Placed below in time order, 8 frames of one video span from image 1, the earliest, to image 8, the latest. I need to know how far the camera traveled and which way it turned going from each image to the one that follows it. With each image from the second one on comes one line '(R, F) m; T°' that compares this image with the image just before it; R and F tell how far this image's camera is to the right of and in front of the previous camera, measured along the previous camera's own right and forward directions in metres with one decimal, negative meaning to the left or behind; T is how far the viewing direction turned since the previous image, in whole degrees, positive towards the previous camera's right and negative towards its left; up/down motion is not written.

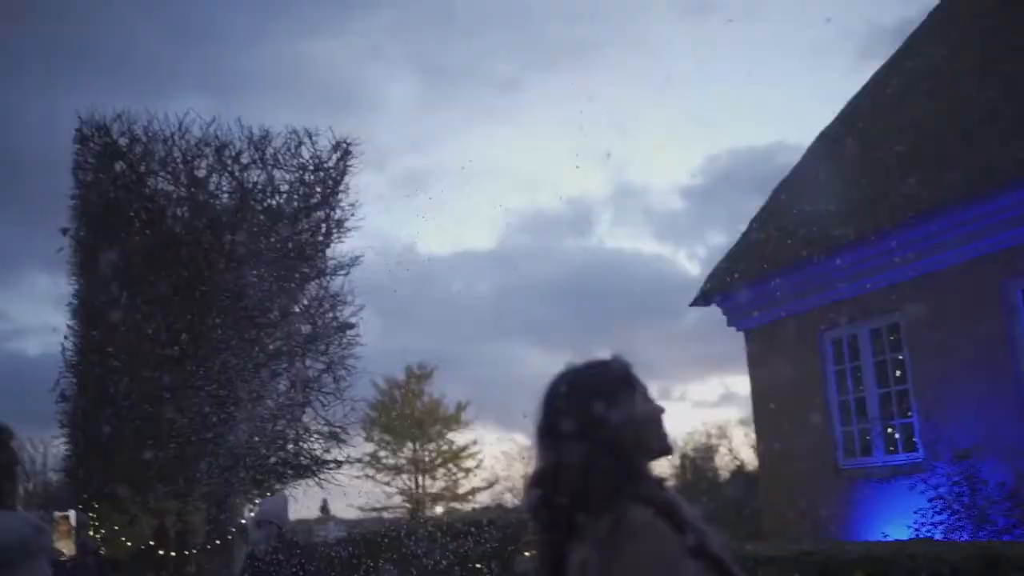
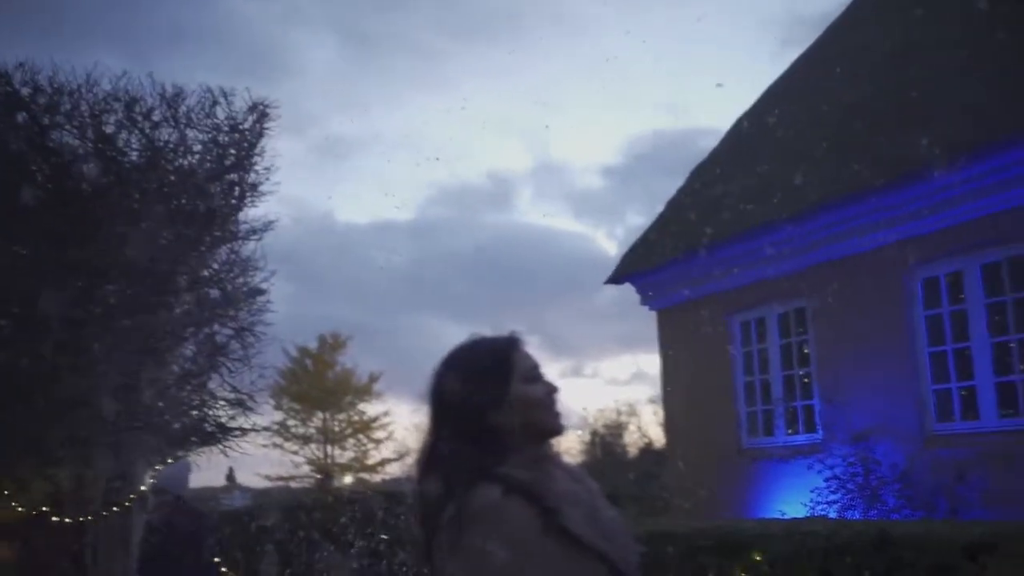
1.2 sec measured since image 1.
(0.0, 0.0) m; +5°
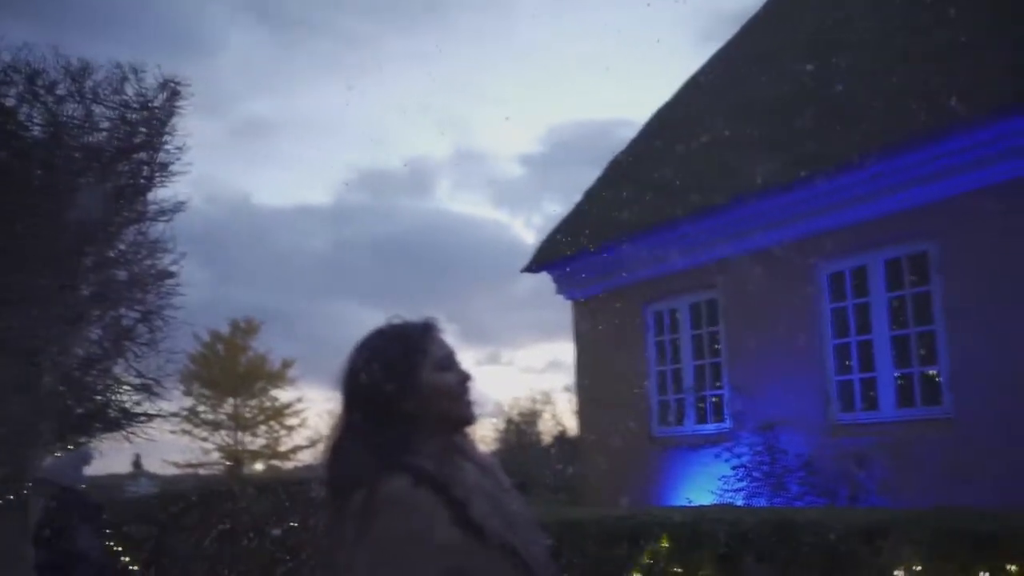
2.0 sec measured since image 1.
(0.0, 0.0) m; +5°
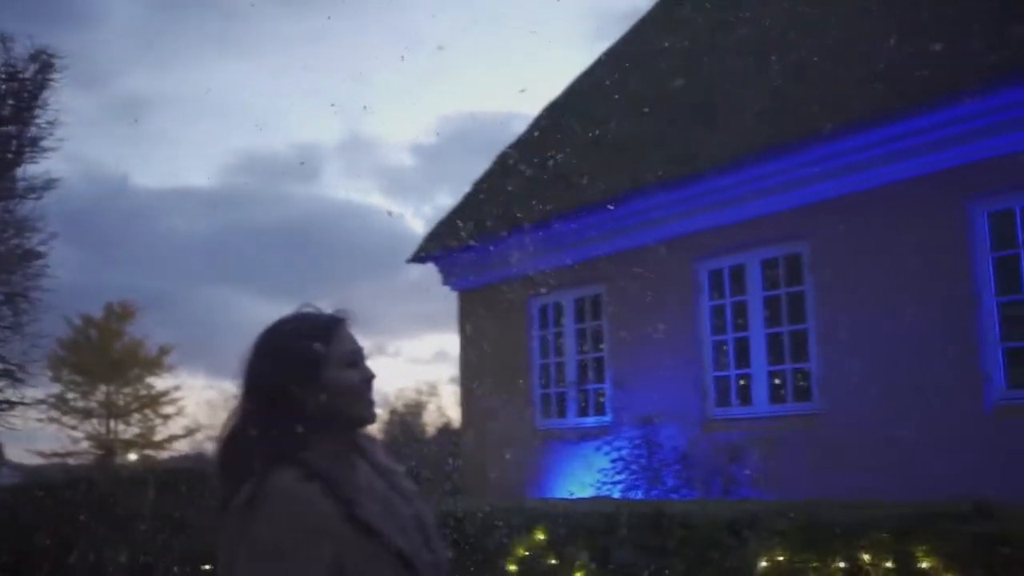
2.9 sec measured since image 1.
(+2.8, +0.3) m; -12°
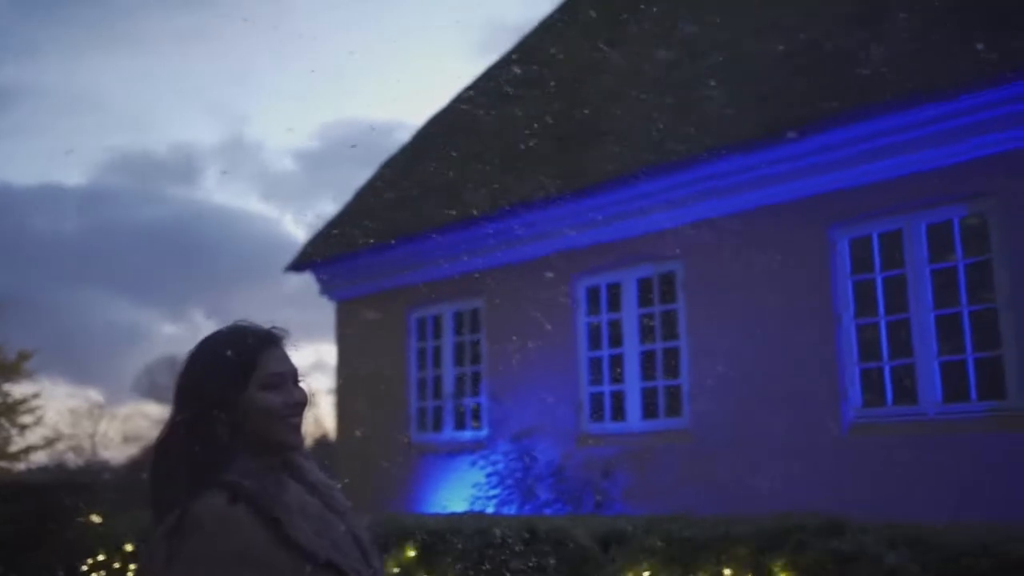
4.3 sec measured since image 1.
(+0.1, 0.0) m; +6°
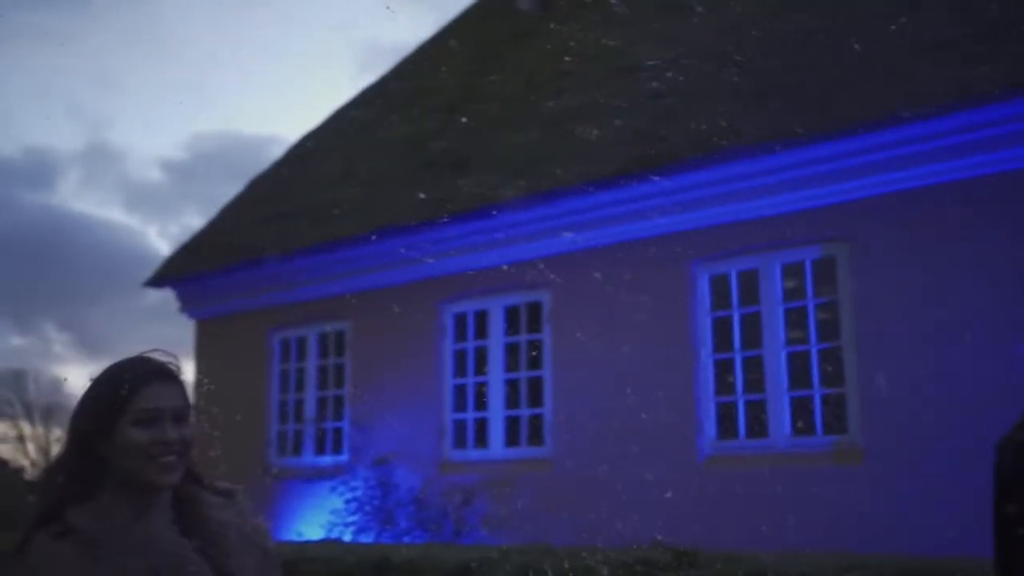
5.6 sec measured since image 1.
(+0.1, 0.0) m; +7°
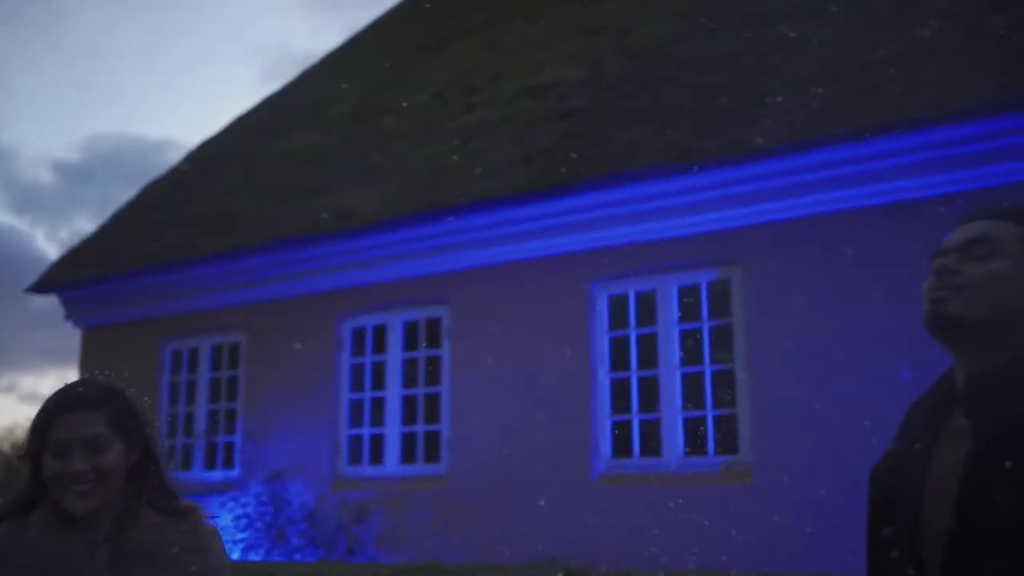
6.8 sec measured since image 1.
(0.0, 0.0) m; +5°
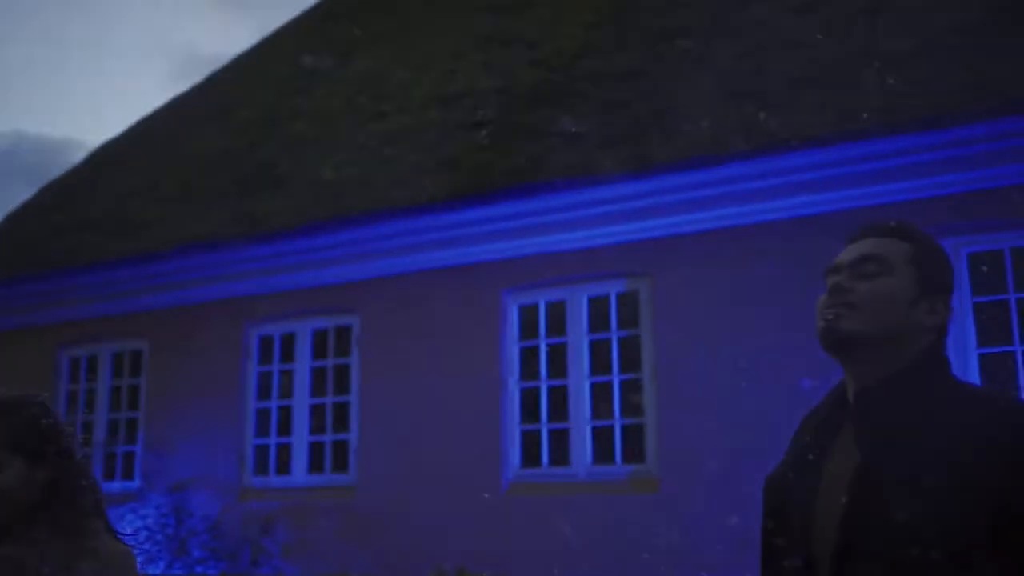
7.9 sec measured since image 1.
(0.0, 0.0) m; +5°
